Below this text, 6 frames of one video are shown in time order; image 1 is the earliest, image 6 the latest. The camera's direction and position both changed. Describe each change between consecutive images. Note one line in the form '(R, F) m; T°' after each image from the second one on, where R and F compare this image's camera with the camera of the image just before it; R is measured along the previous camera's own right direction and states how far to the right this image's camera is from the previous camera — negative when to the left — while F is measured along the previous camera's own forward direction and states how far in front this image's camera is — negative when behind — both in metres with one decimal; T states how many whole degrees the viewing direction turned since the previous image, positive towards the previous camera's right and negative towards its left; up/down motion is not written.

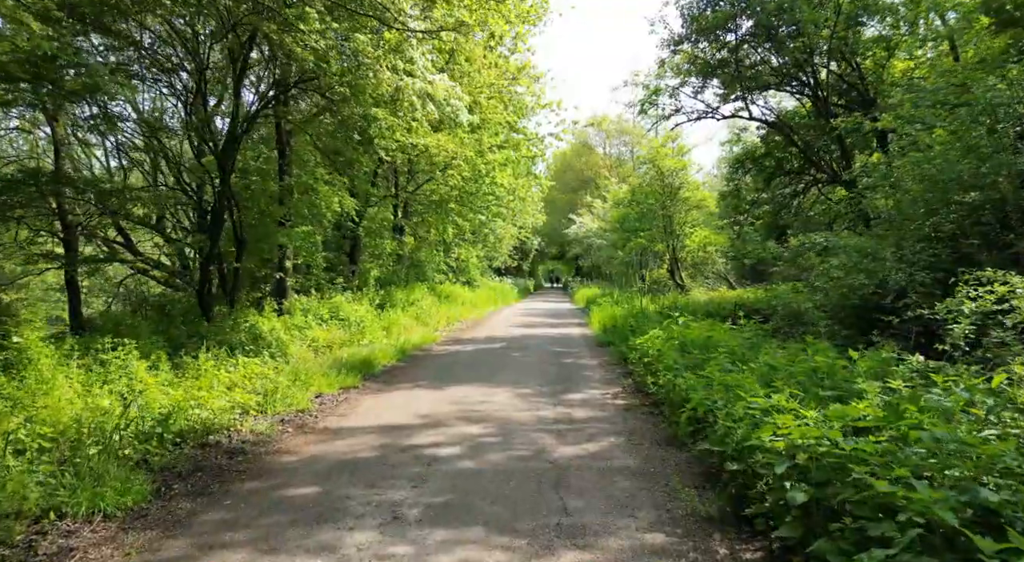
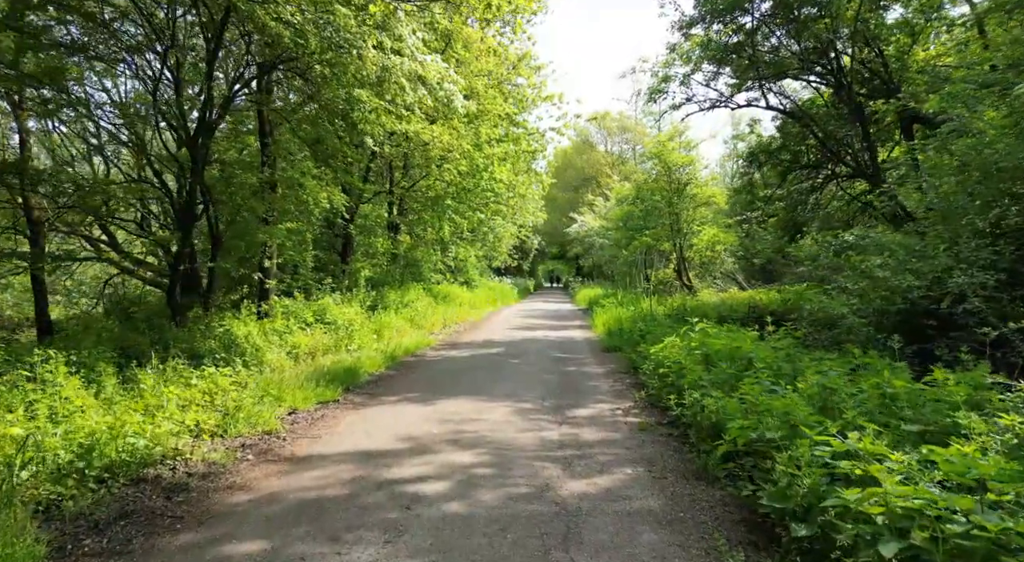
(0.0, +1.2) m; 0°
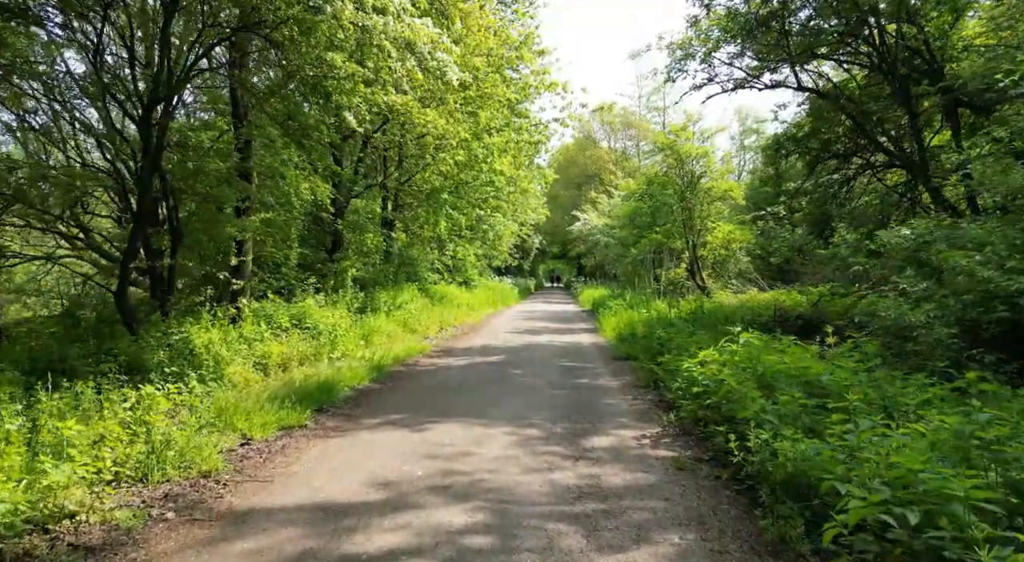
(0.0, +1.6) m; 0°
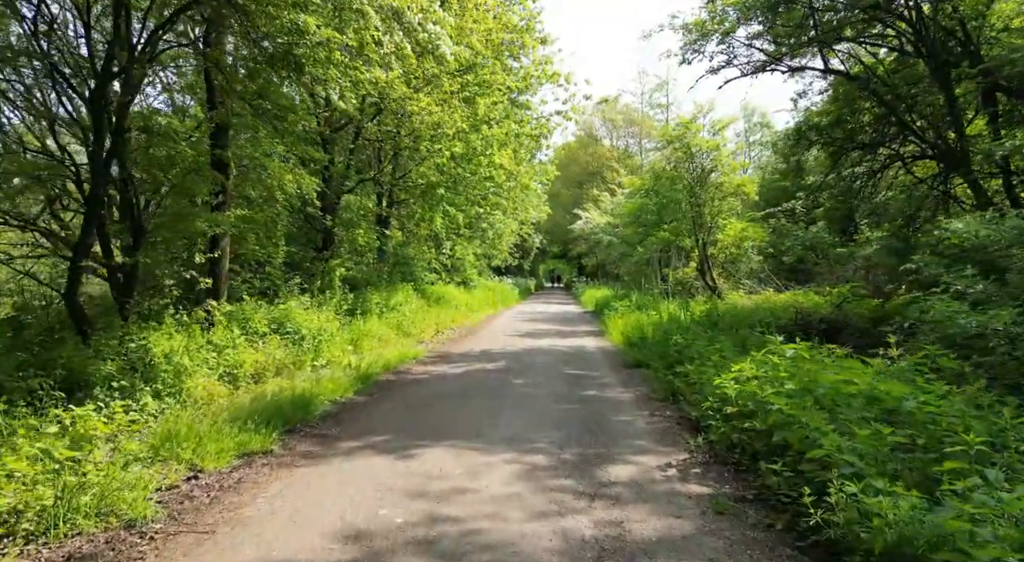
(0.0, +1.2) m; 0°
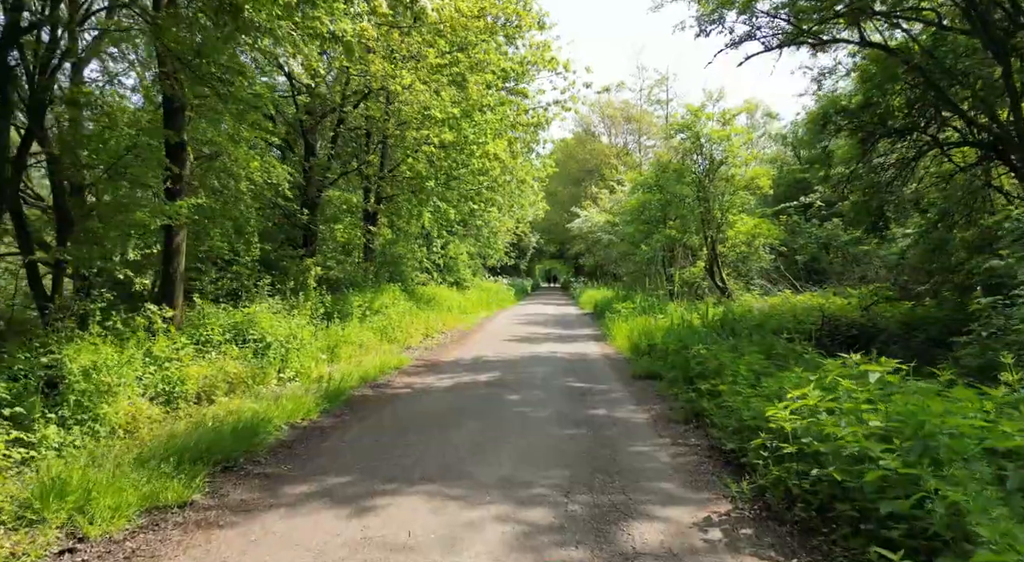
(0.0, +1.6) m; 0°
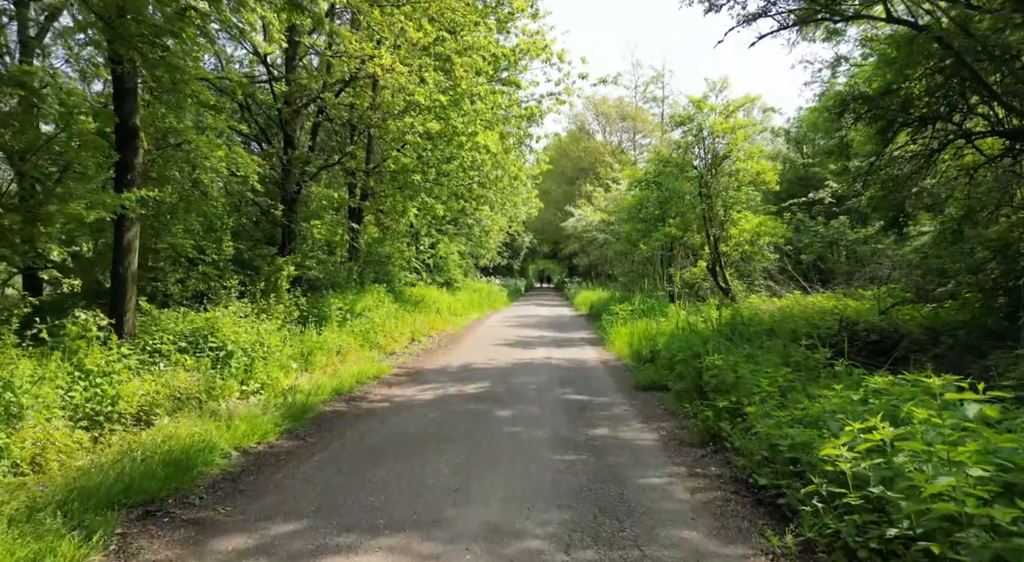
(0.0, +1.1) m; +1°
